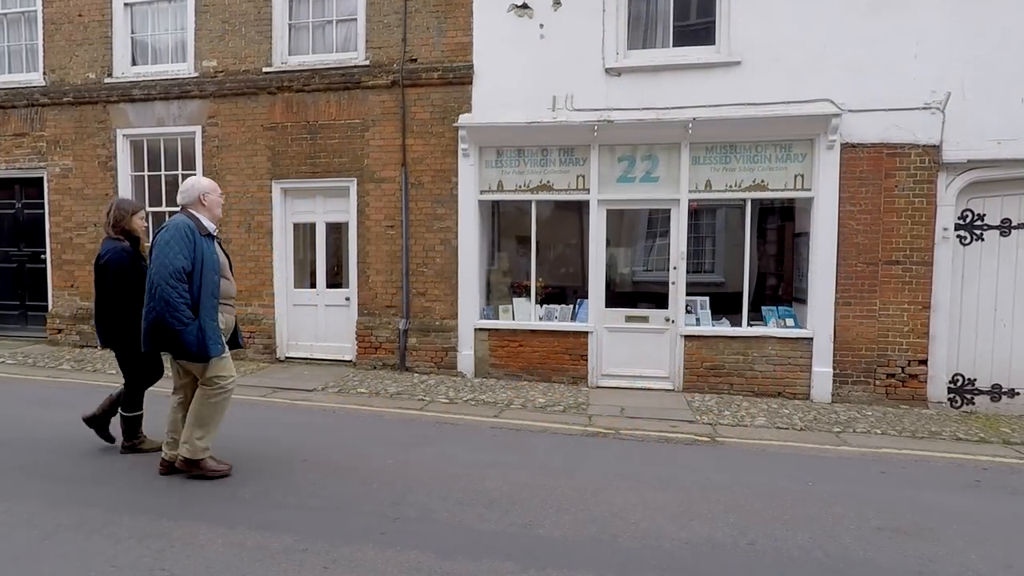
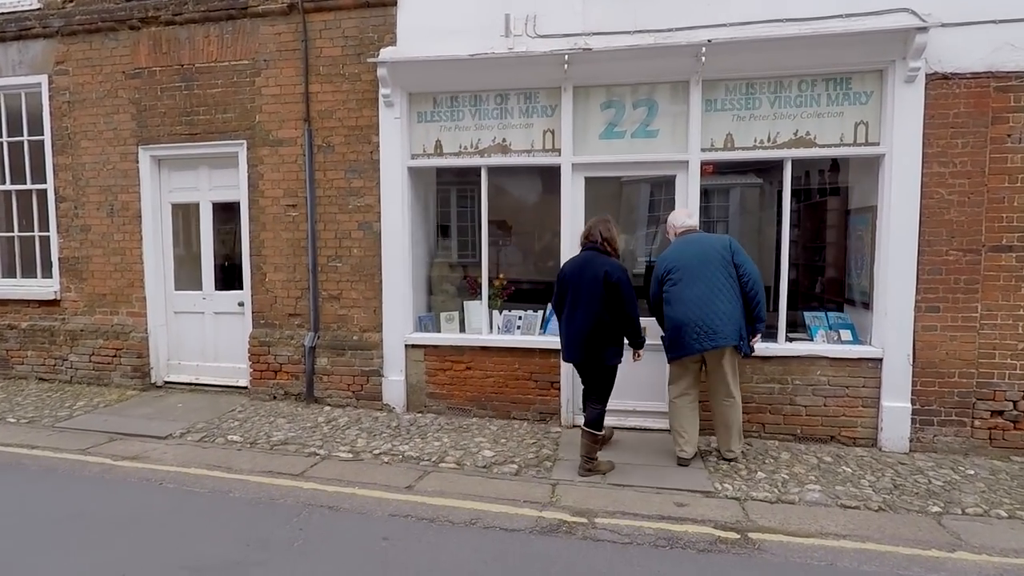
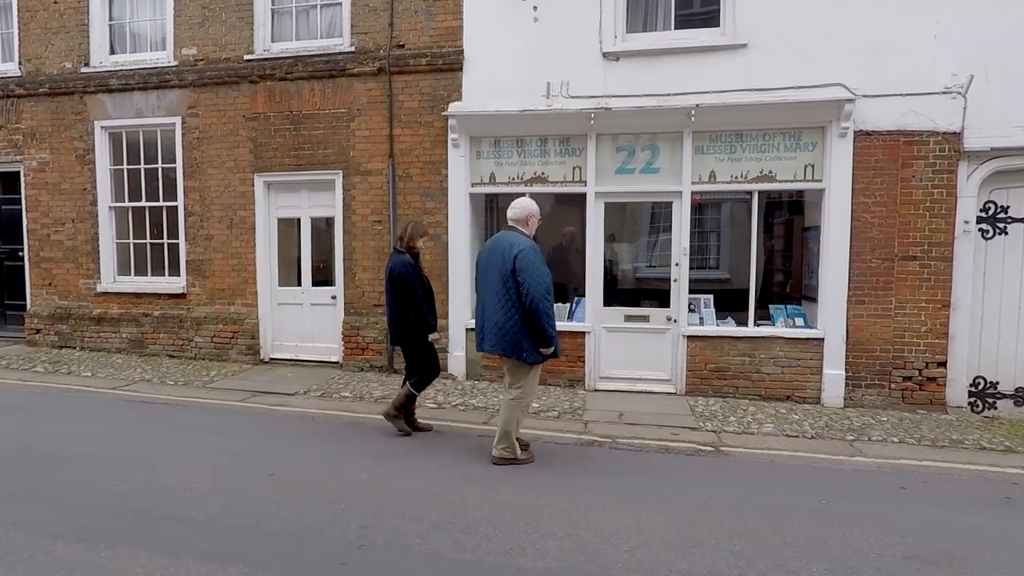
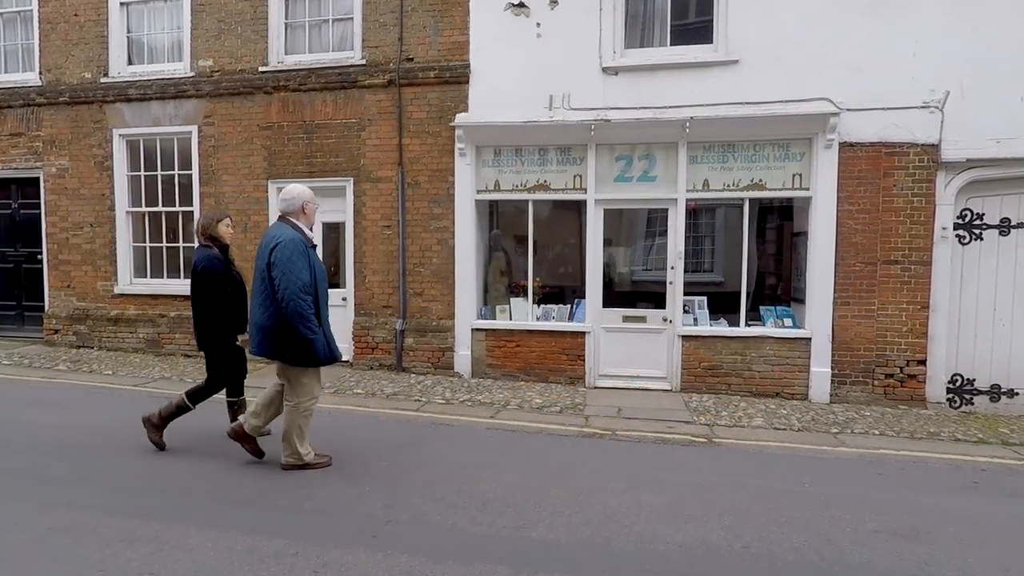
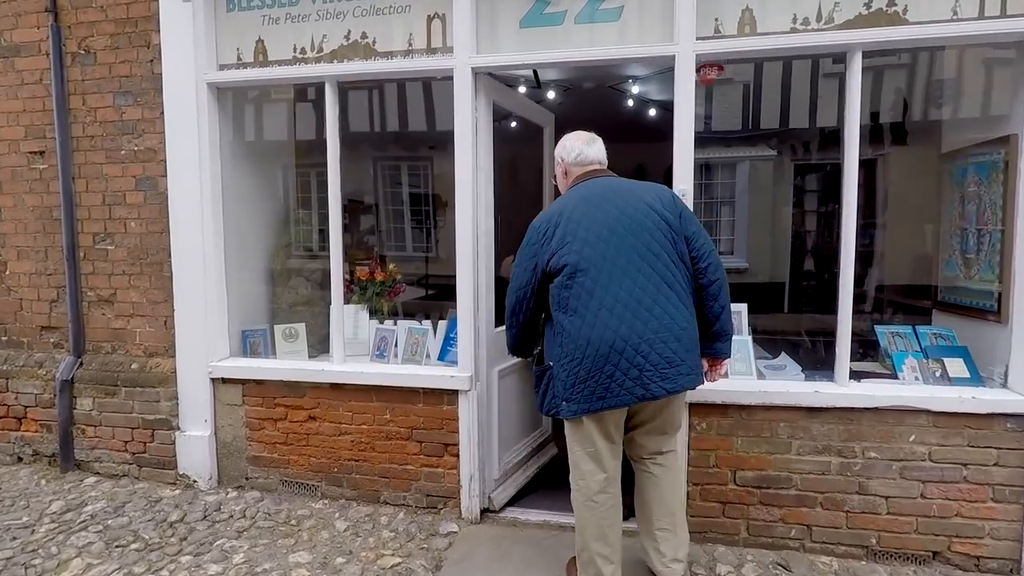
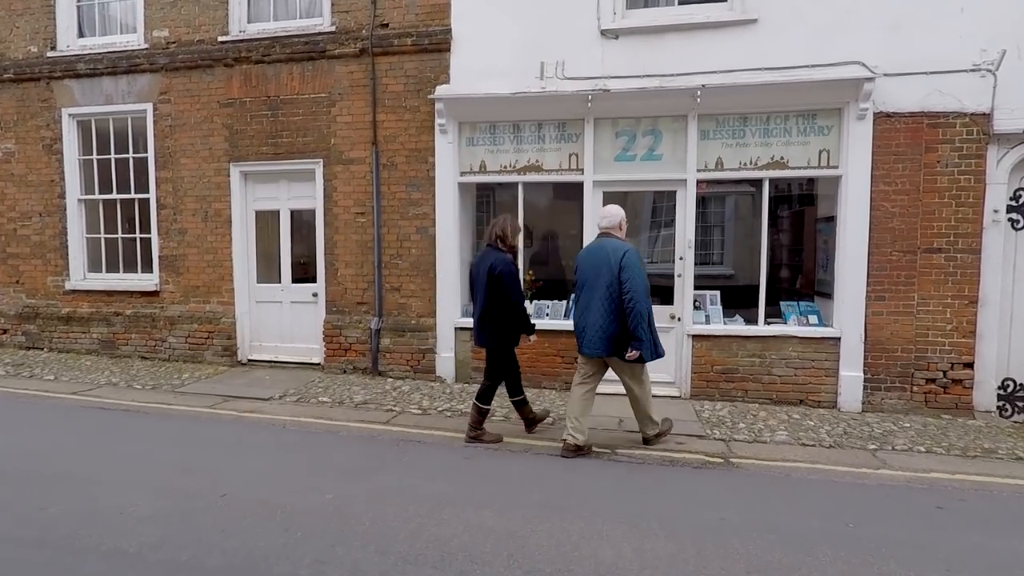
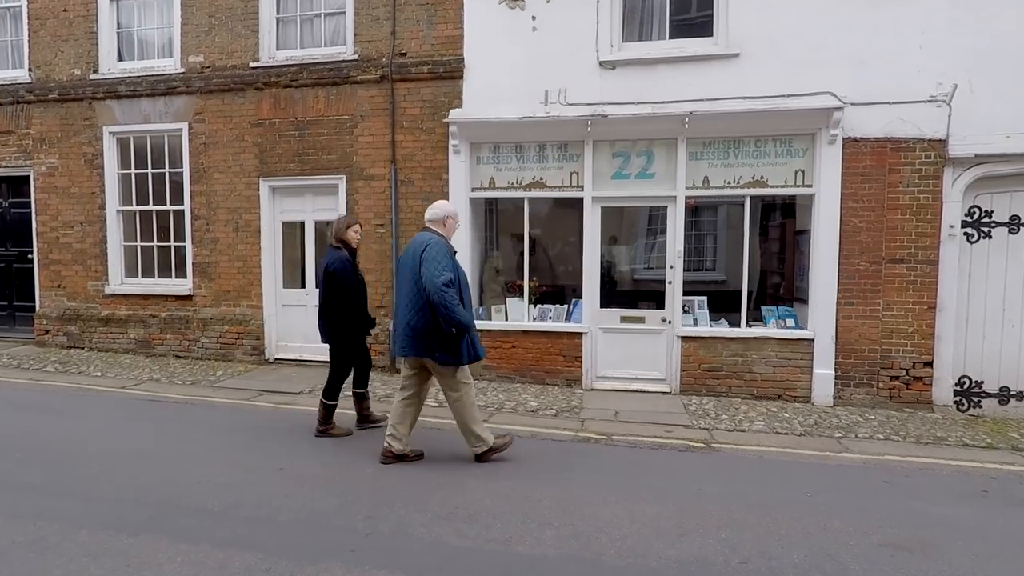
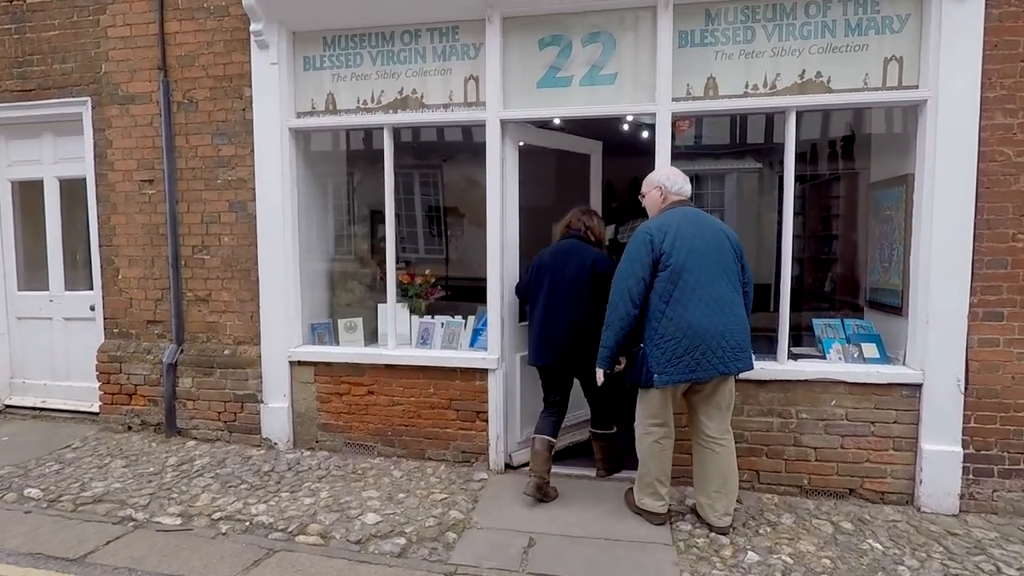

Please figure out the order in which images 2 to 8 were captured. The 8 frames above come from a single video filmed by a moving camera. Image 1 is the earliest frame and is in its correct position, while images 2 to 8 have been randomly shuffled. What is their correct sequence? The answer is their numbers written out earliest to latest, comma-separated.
4, 7, 3, 6, 2, 8, 5
